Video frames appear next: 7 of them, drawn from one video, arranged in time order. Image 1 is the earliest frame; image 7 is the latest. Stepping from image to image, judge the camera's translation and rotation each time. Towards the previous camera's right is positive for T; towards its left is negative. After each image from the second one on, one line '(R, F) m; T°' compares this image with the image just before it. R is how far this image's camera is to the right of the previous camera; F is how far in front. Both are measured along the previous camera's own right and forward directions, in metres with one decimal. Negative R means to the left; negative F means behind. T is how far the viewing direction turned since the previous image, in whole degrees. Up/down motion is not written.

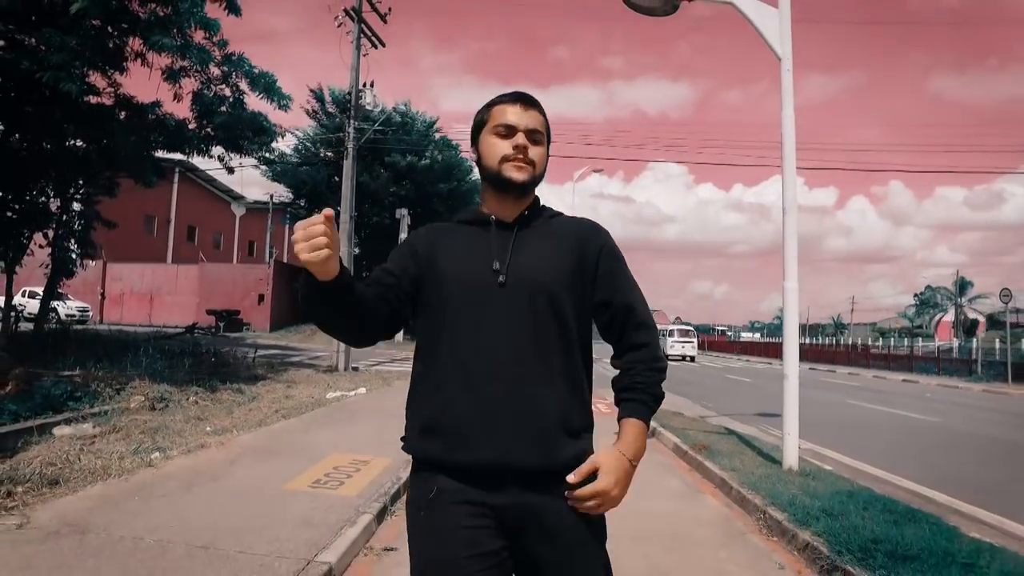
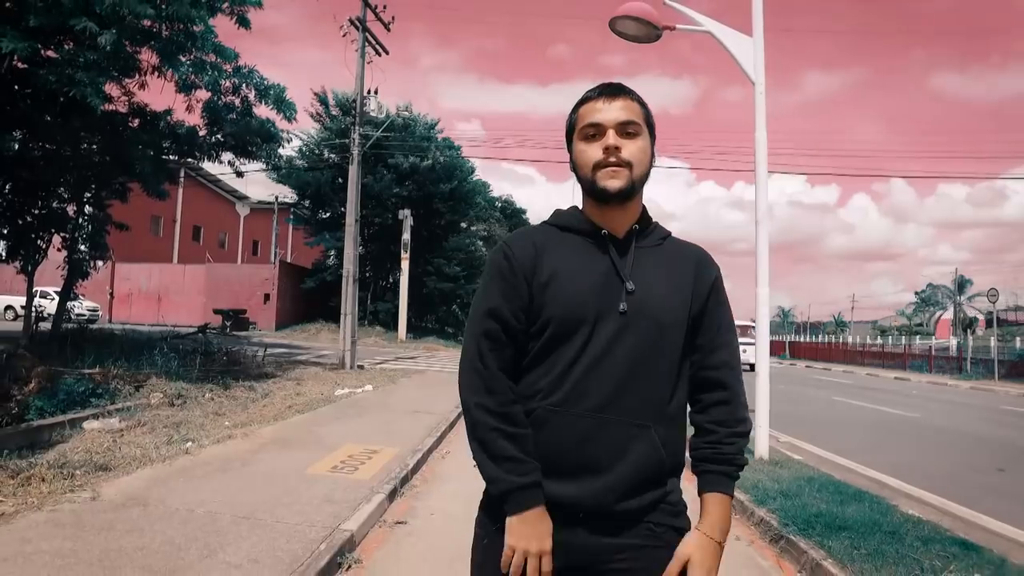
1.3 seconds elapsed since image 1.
(0.0, -0.6) m; 0°
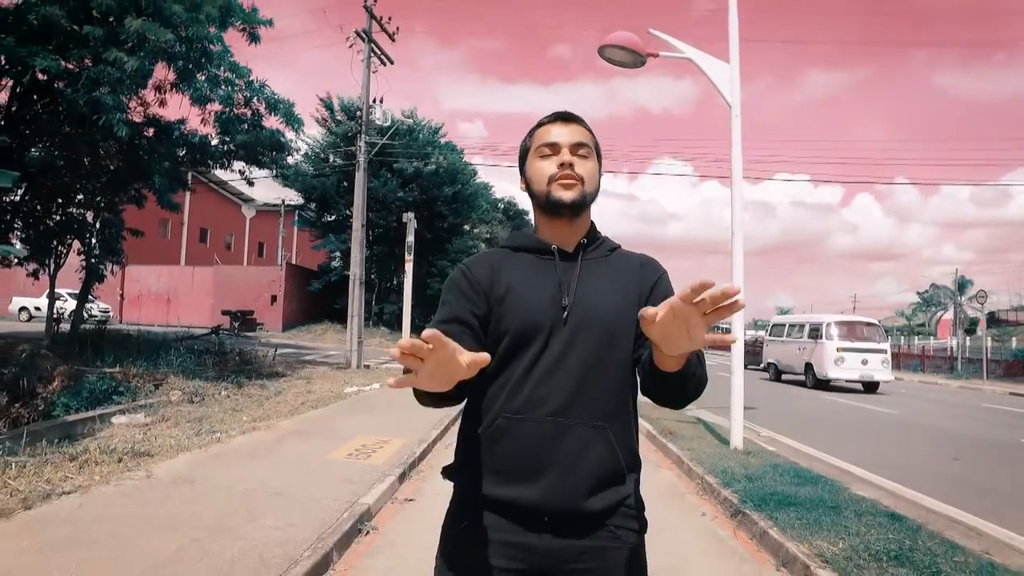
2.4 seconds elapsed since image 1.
(+0.1, -0.6) m; 0°
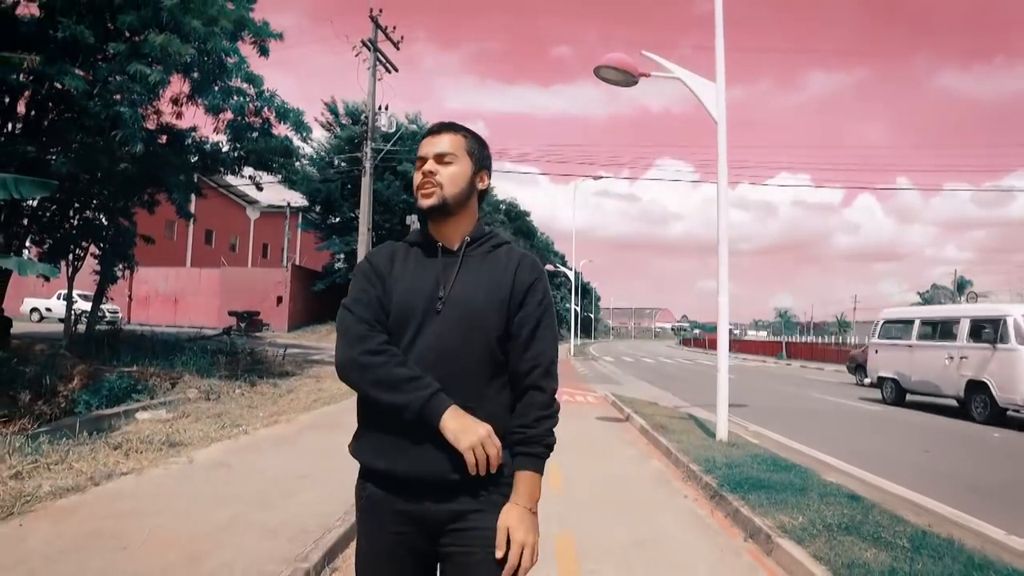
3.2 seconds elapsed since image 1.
(0.0, -0.6) m; 0°
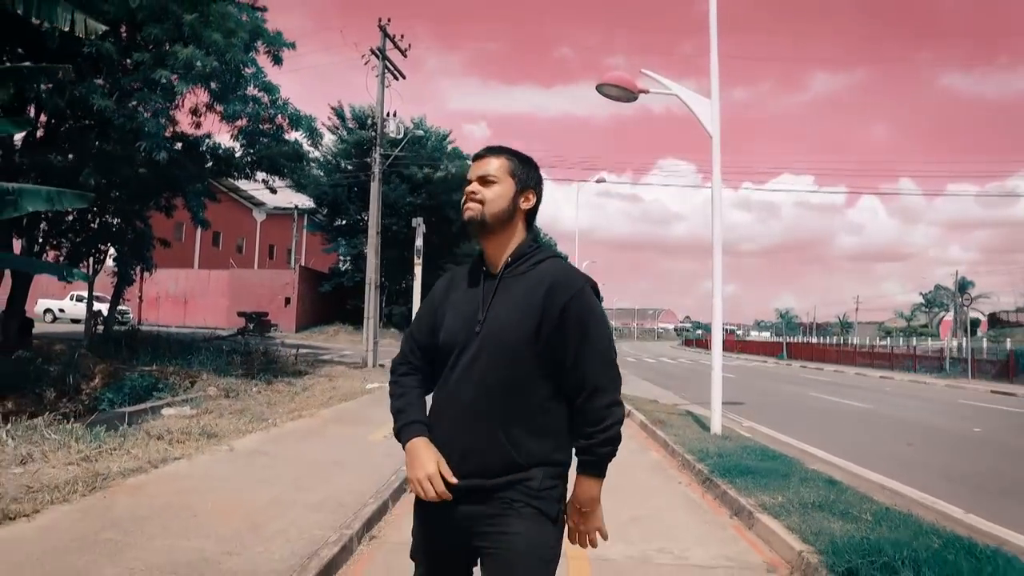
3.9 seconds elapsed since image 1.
(-0.1, -0.5) m; 0°
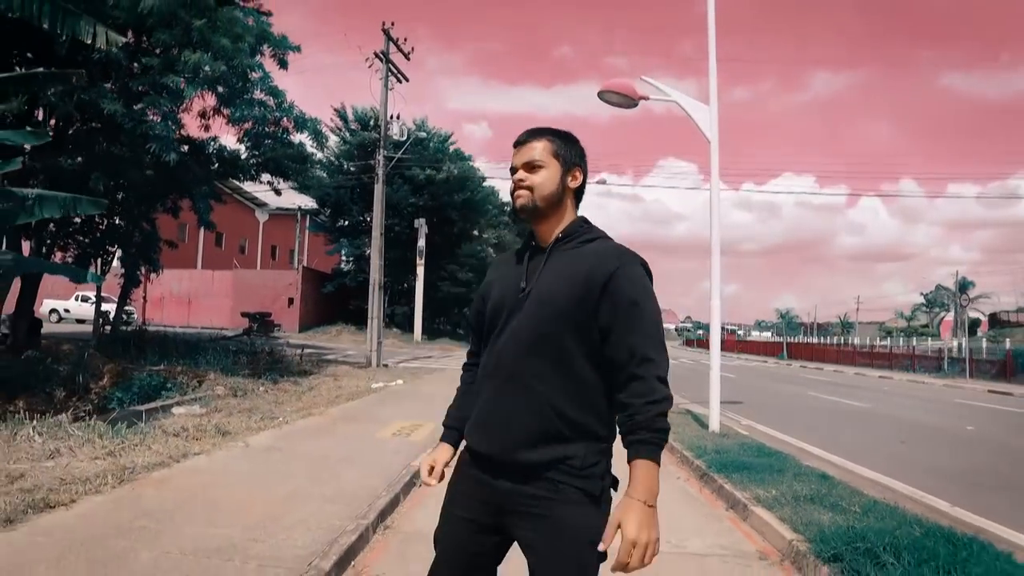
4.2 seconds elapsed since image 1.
(0.0, -0.2) m; 0°
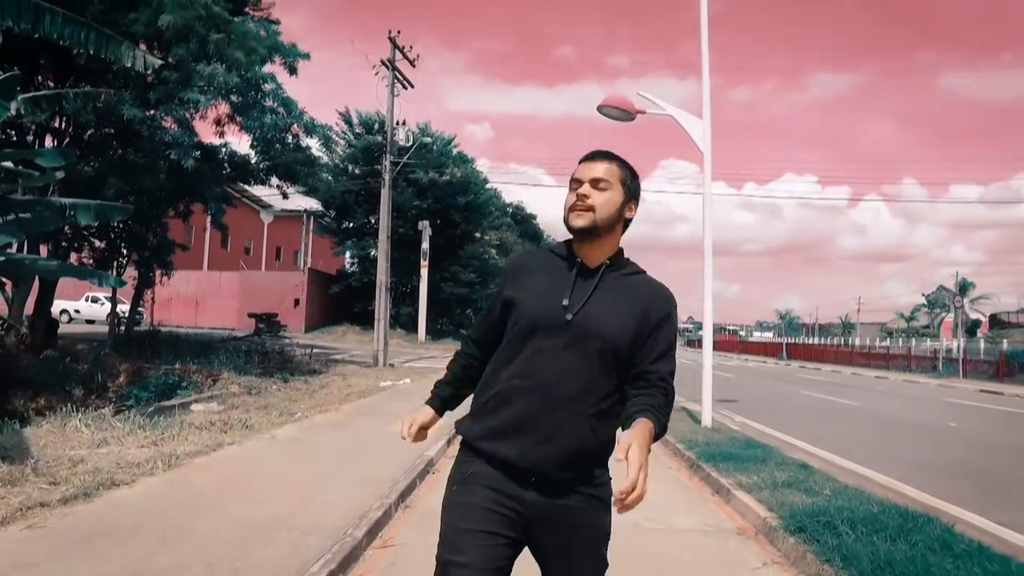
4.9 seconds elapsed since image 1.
(0.0, -0.5) m; 0°
